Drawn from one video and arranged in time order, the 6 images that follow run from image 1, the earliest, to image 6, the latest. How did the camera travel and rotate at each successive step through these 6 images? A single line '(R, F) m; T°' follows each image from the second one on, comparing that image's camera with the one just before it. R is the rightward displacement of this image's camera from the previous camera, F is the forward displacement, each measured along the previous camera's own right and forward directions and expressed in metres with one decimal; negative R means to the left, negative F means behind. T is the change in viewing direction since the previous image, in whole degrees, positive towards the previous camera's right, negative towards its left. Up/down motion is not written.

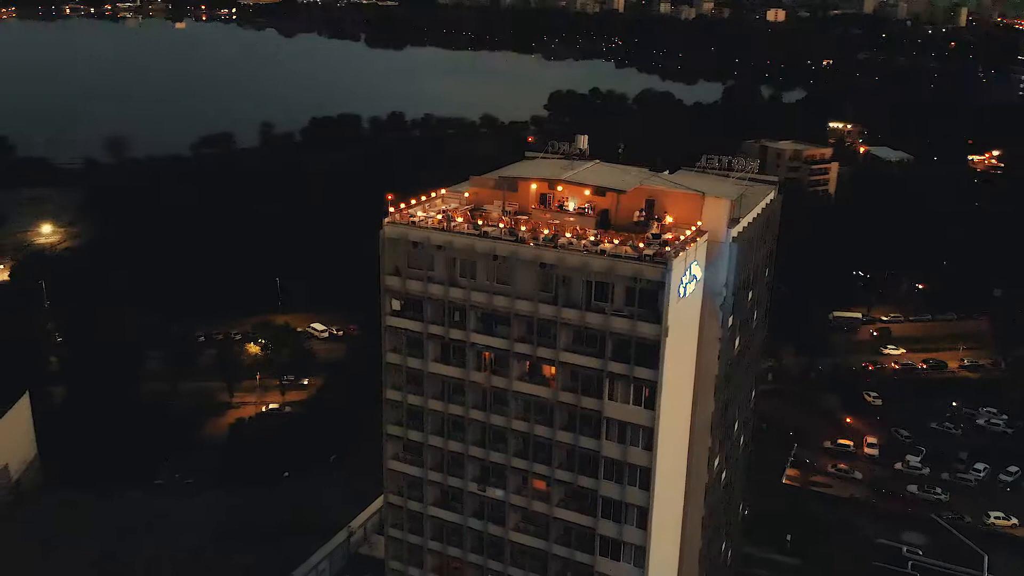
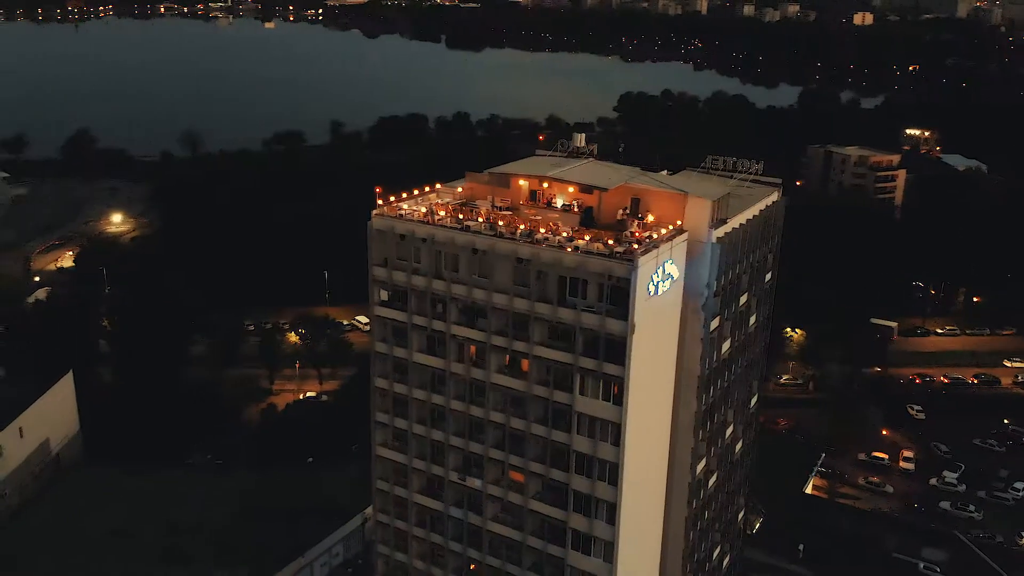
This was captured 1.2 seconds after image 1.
(+2.8, -0.3) m; -5°
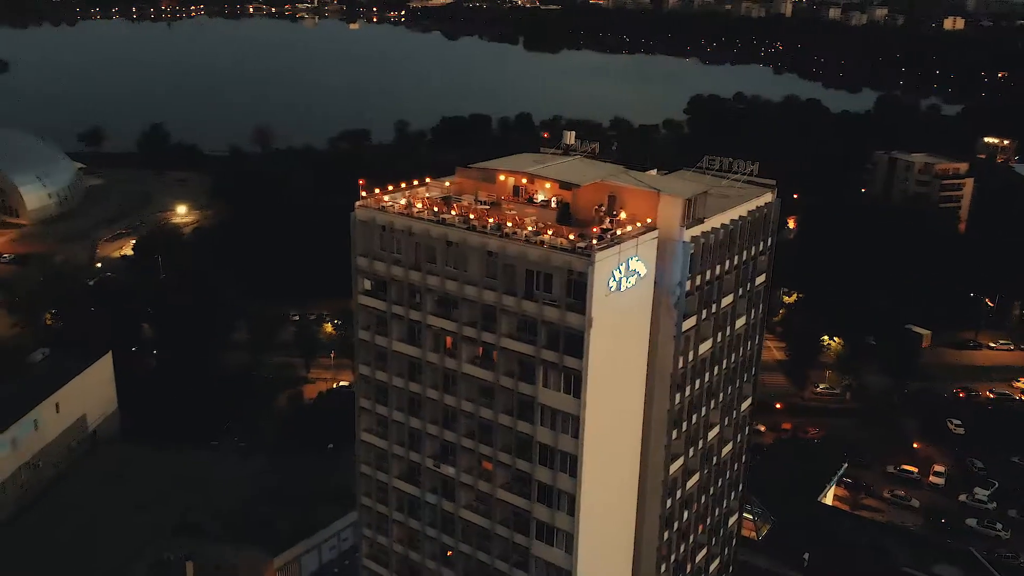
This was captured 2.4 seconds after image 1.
(+3.1, -0.4) m; -5°
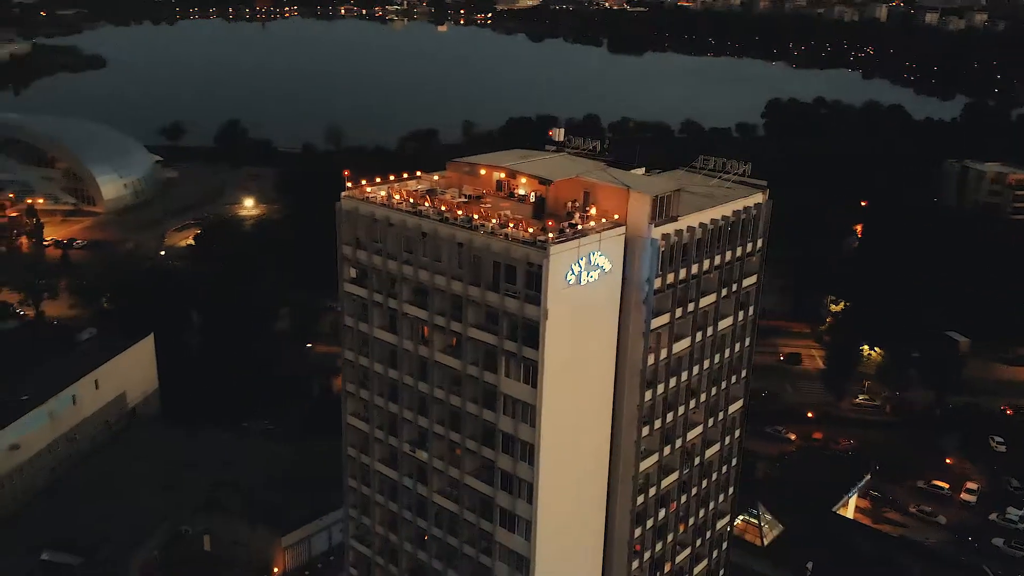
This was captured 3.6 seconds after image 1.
(+3.4, -0.5) m; -5°
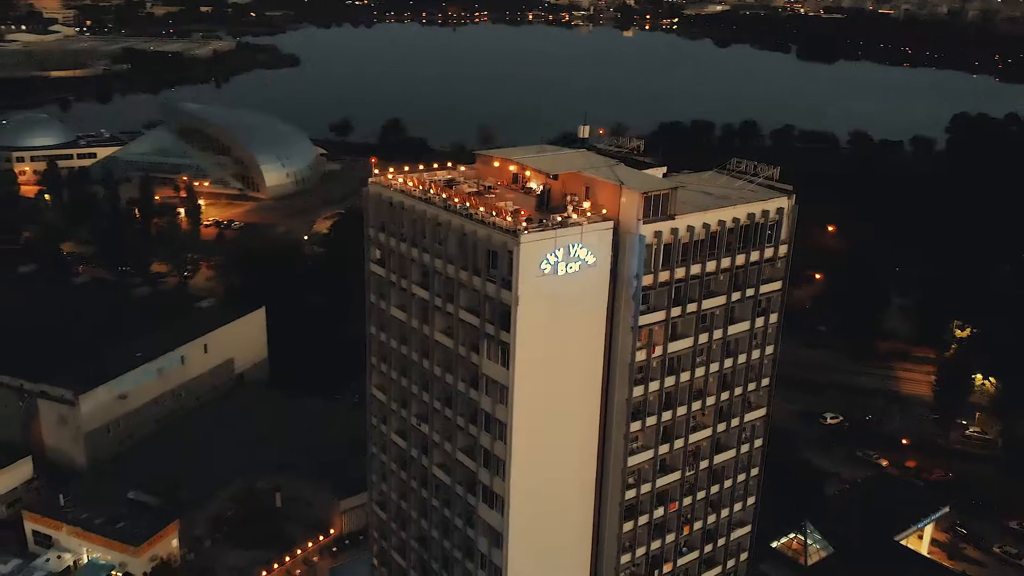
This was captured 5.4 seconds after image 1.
(+5.7, -0.6) m; -11°
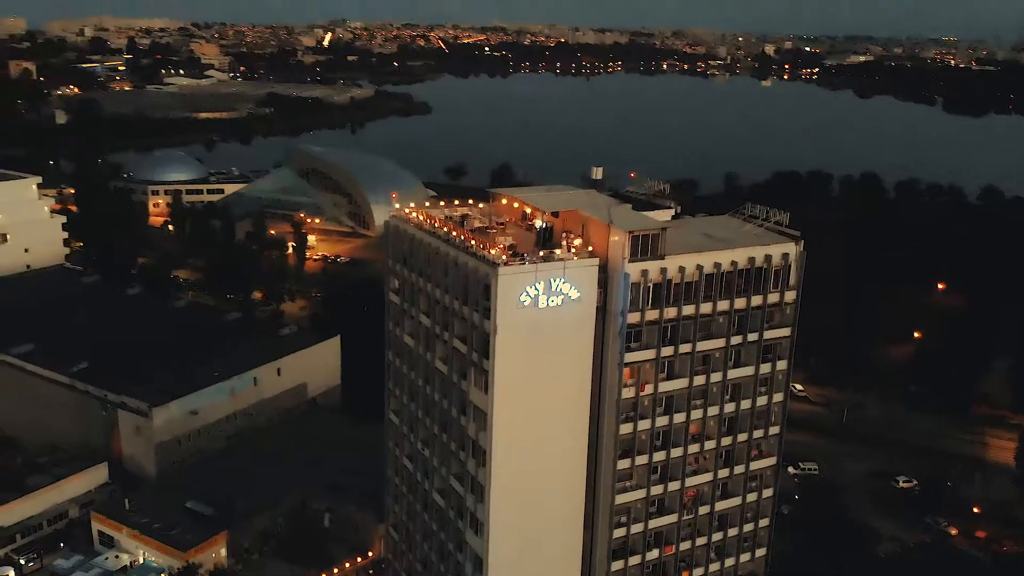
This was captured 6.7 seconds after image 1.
(+4.4, -0.6) m; -8°
